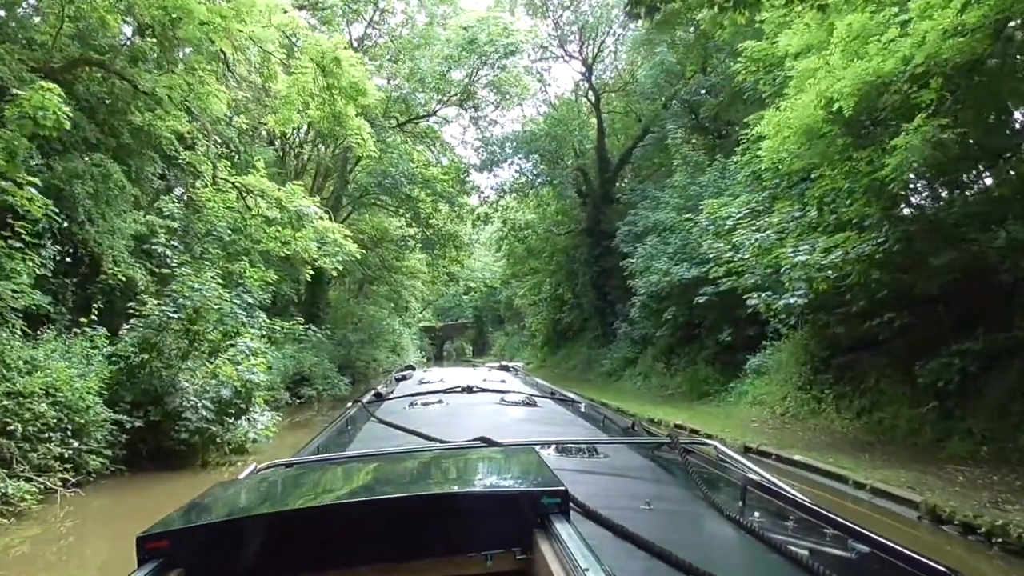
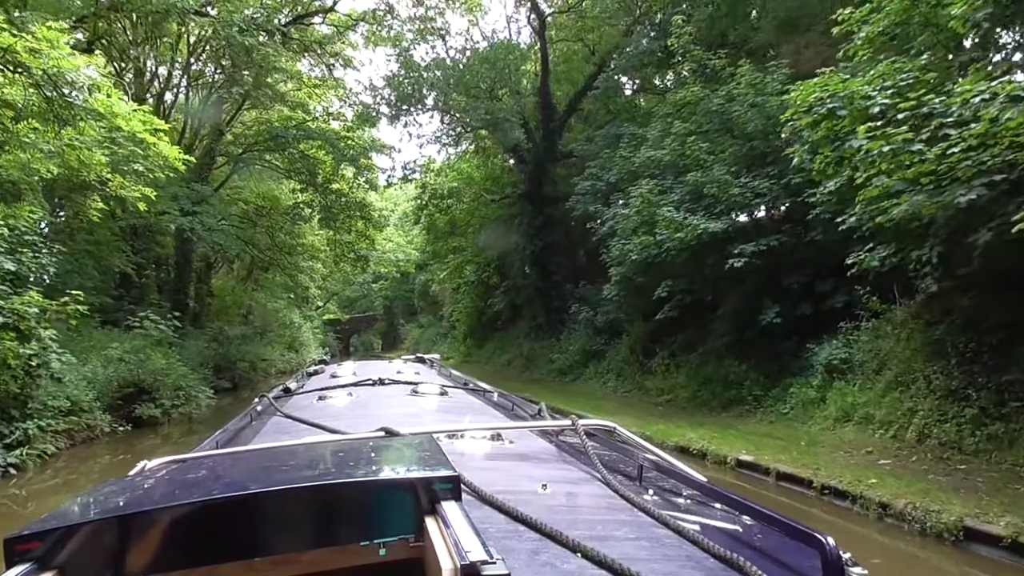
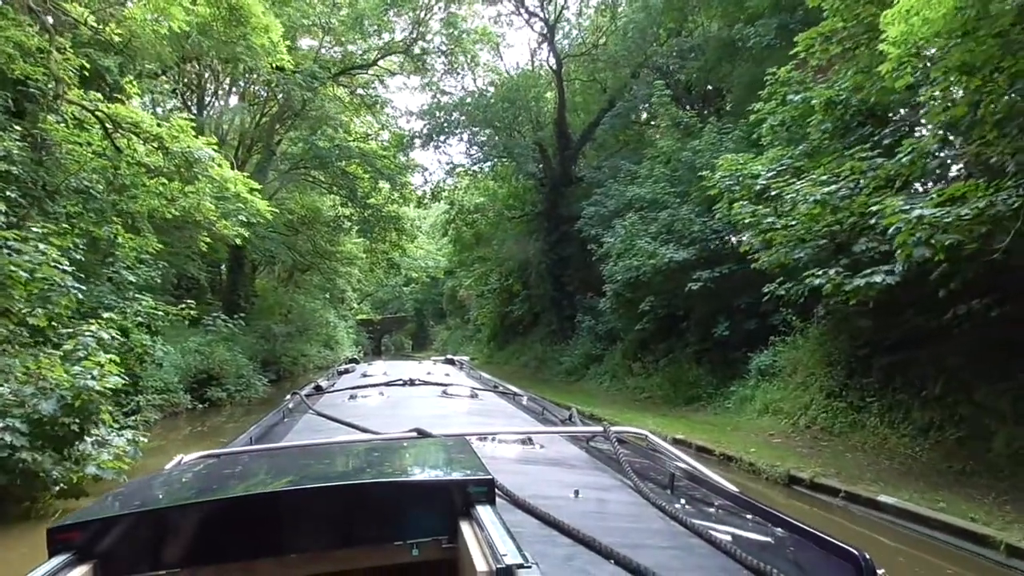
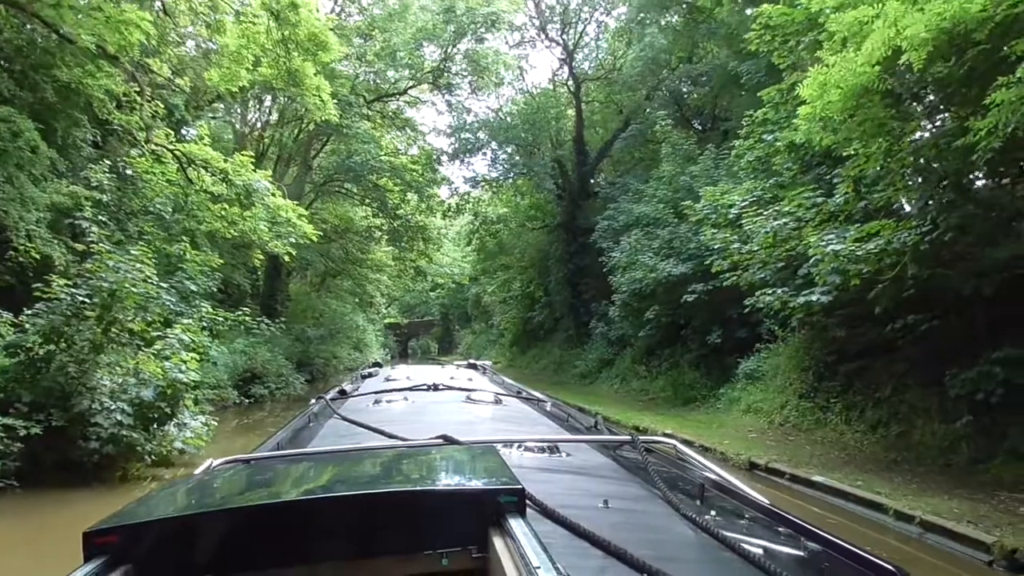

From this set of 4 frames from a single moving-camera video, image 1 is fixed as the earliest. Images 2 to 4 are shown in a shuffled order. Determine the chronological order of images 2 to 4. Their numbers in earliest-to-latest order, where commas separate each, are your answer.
4, 3, 2
